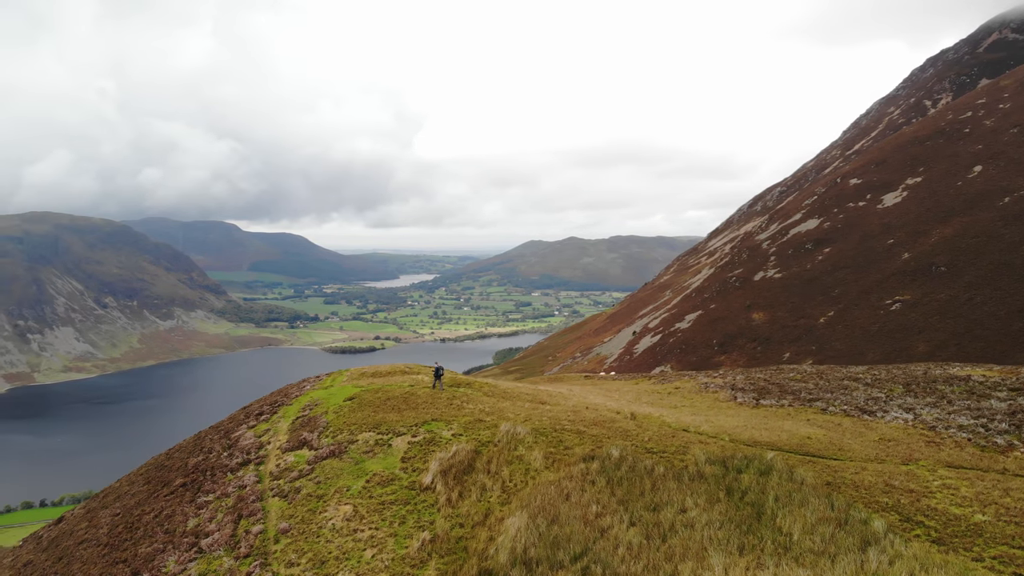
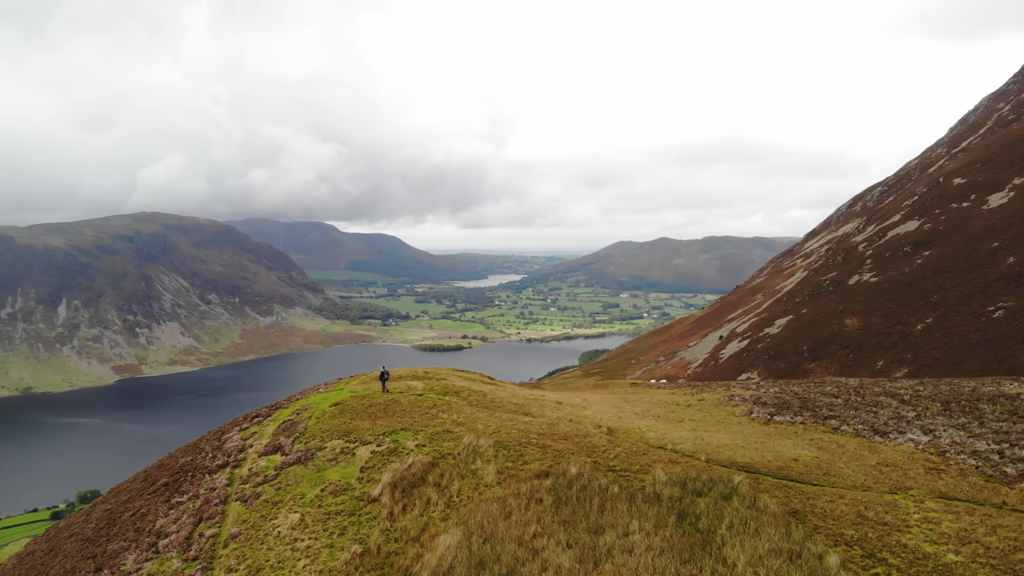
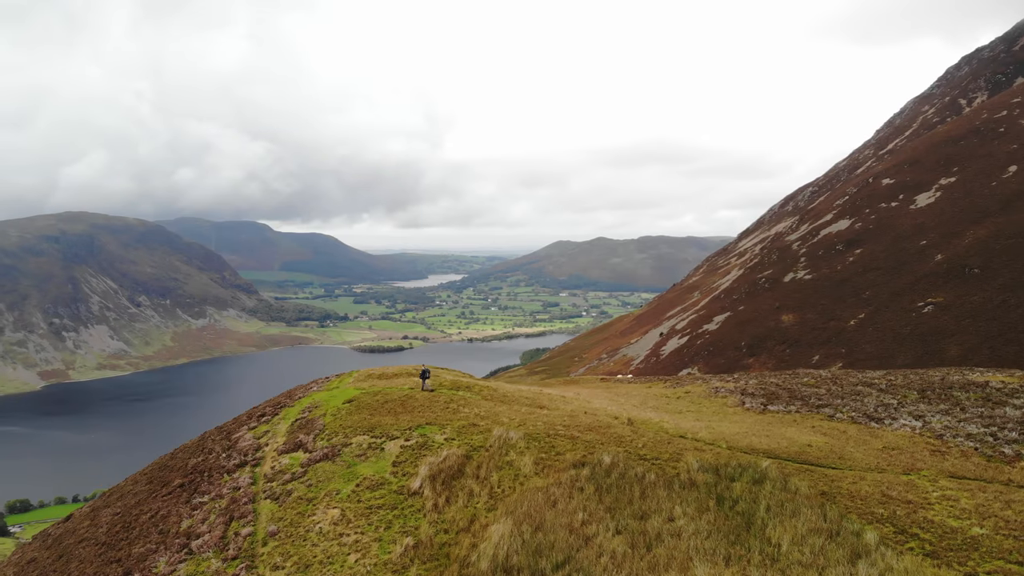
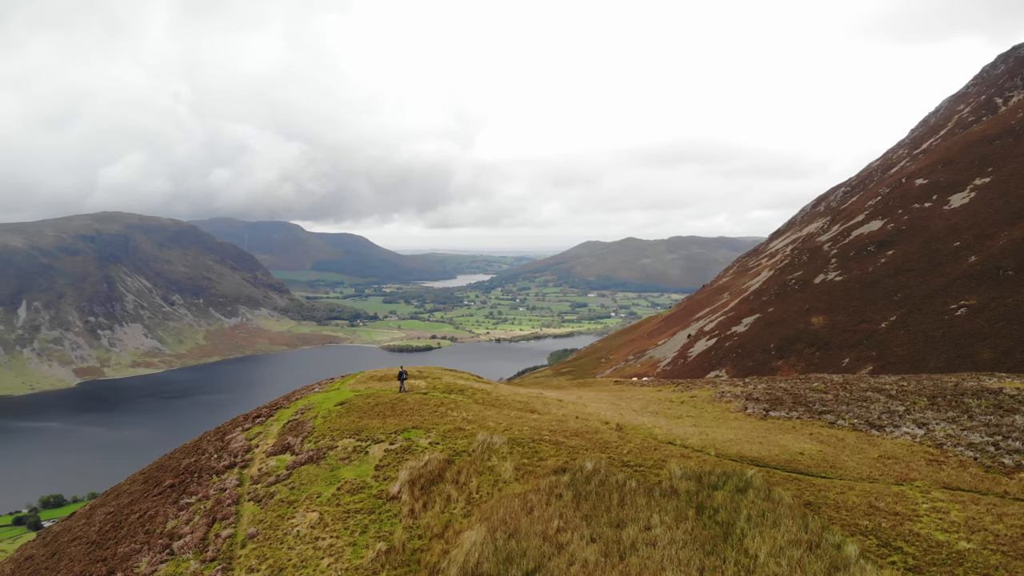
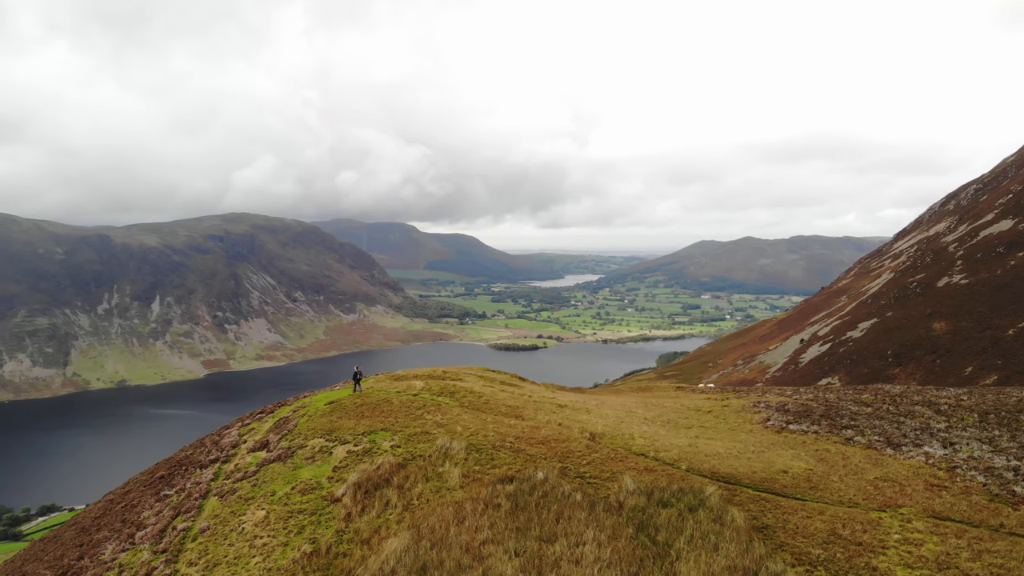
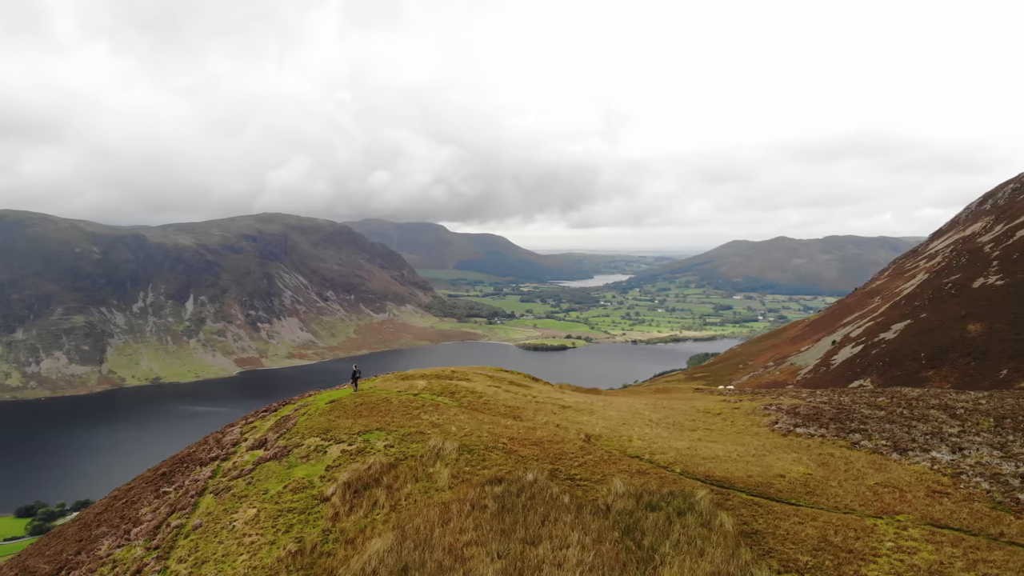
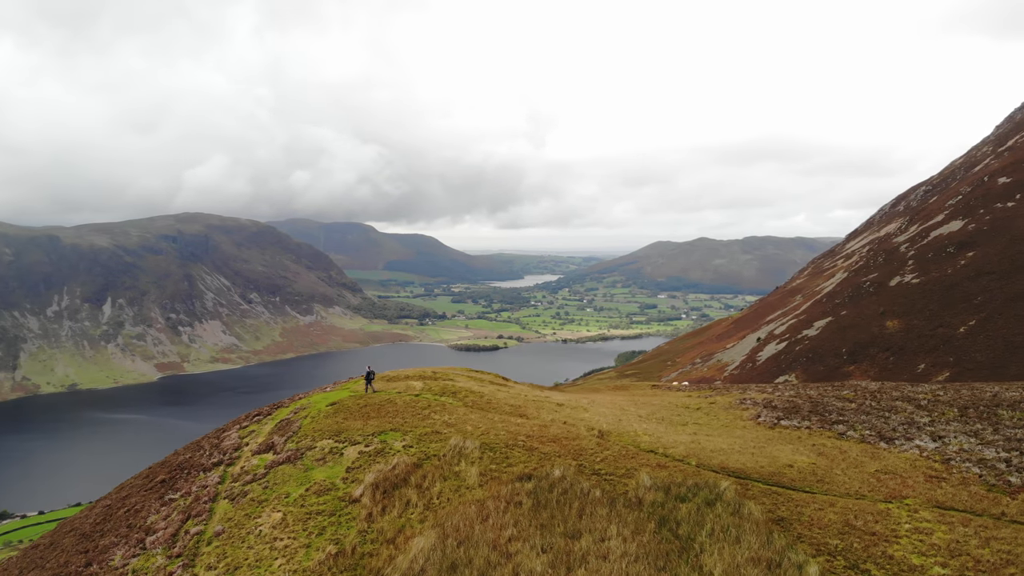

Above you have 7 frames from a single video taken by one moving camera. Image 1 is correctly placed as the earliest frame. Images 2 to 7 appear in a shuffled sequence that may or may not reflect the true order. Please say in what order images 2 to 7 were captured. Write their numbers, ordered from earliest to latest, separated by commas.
3, 4, 2, 7, 5, 6
